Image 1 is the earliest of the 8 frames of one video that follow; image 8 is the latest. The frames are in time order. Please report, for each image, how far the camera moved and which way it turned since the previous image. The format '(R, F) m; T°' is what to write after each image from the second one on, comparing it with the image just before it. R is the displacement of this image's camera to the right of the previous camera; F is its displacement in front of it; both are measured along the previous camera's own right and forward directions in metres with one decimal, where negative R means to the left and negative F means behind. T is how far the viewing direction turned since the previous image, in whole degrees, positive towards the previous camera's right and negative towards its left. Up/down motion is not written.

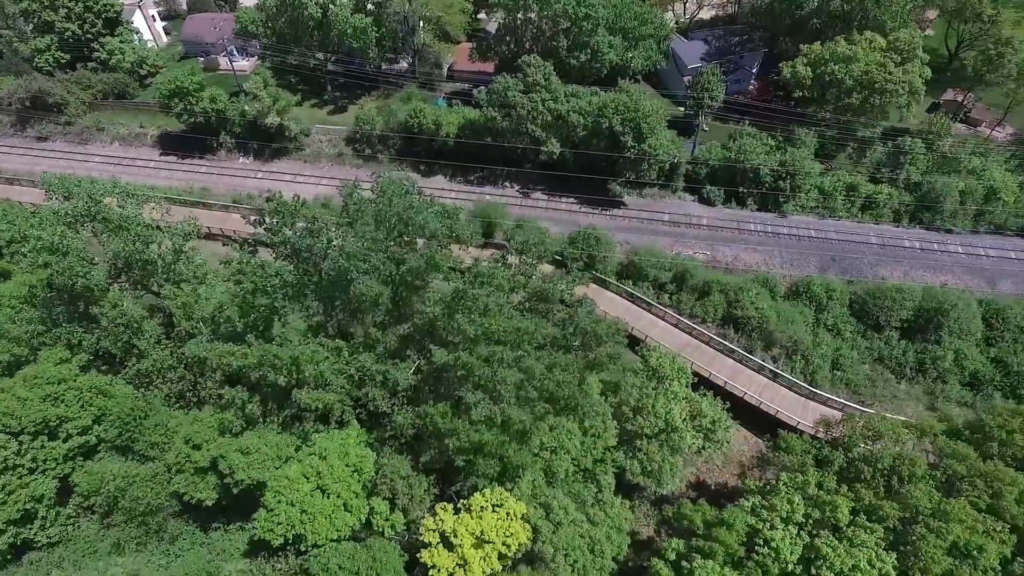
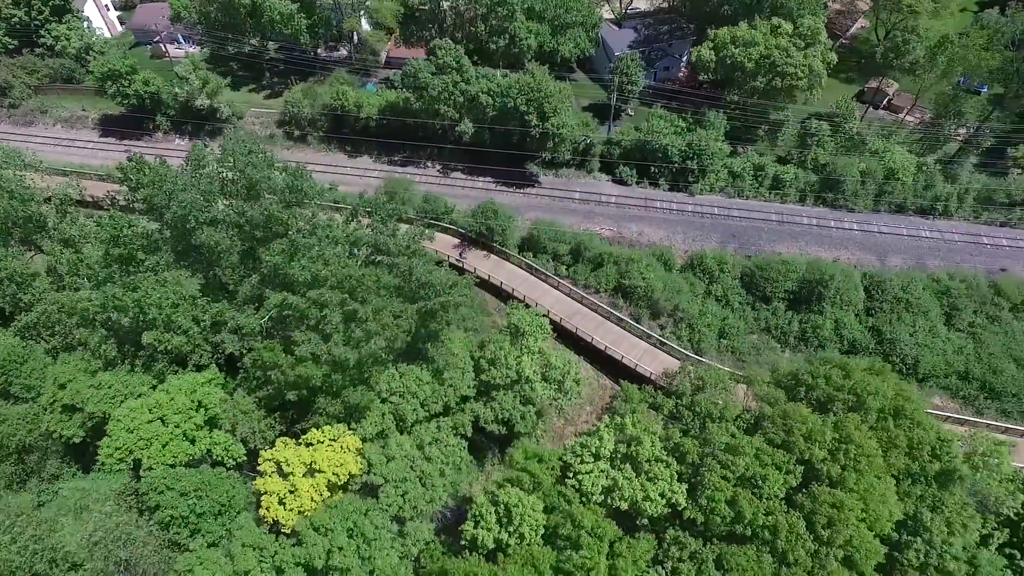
(+6.5, -2.1) m; 0°
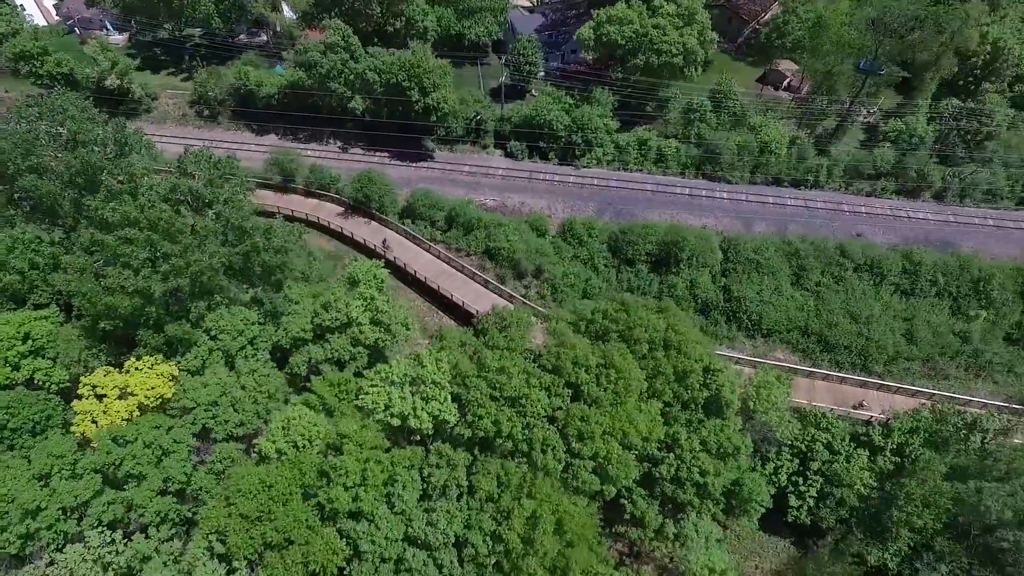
(+8.7, -2.7) m; 0°
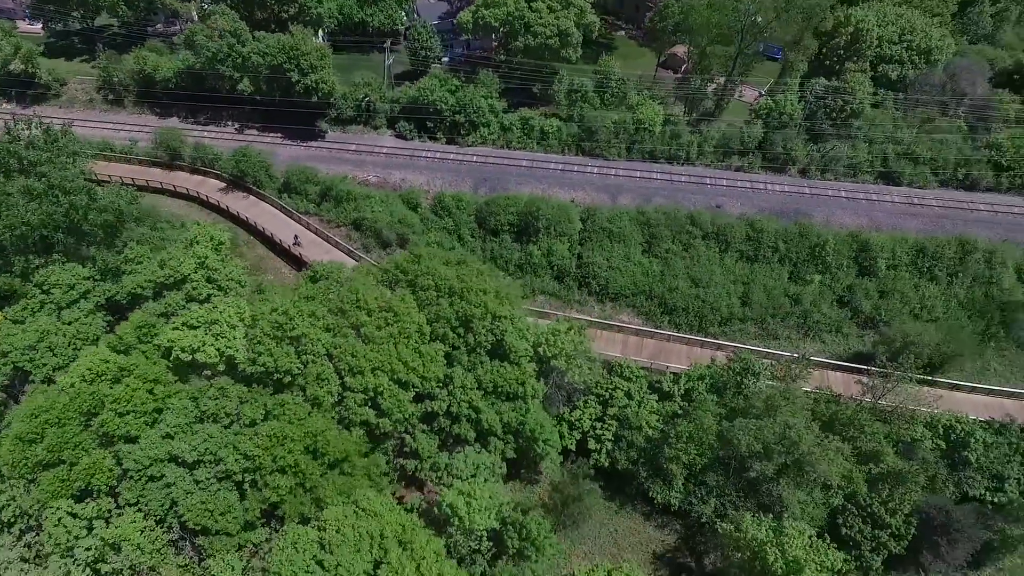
(+9.7, -2.4) m; 0°
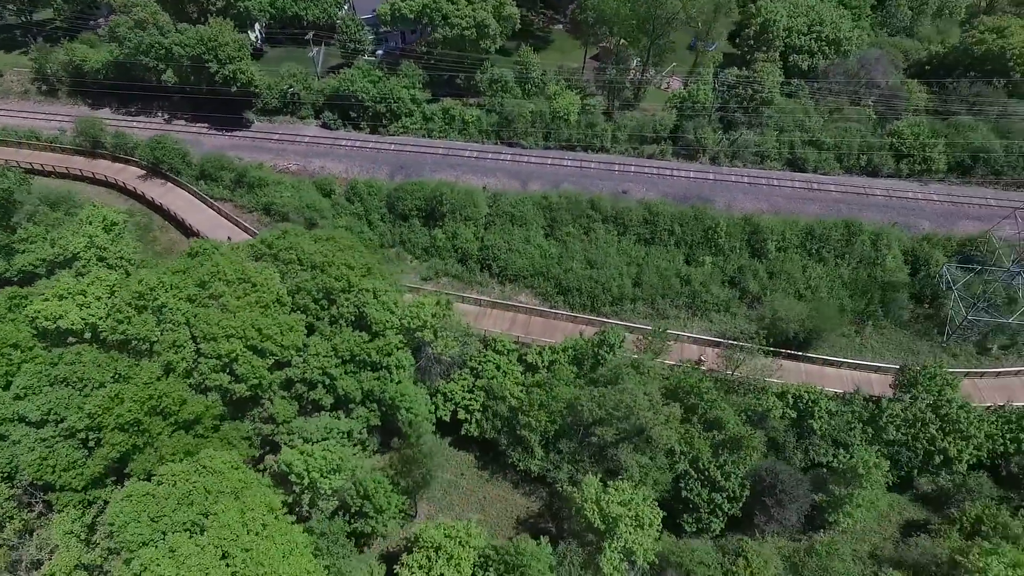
(+7.0, -1.4) m; 0°
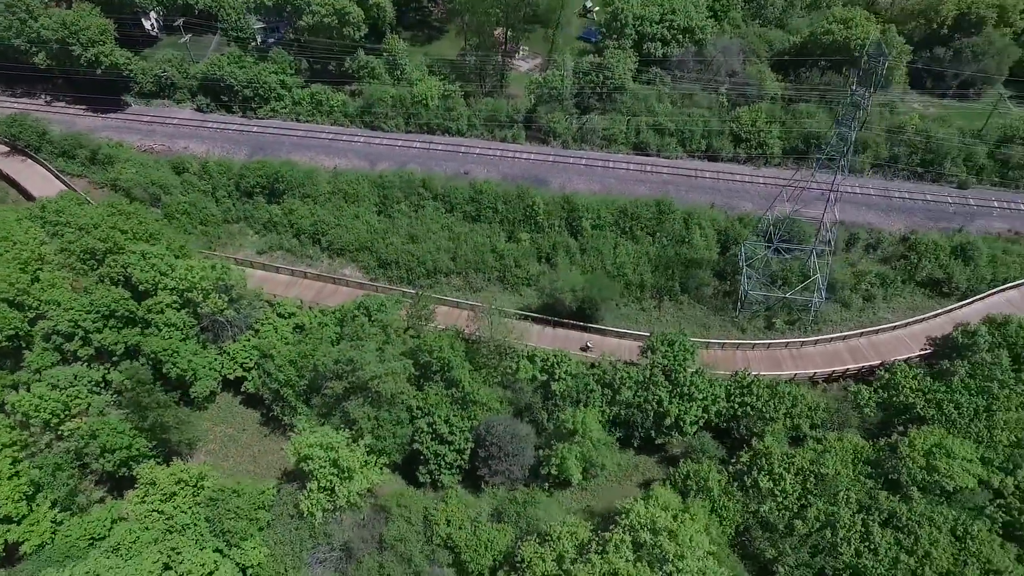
(+13.6, -1.9) m; -1°
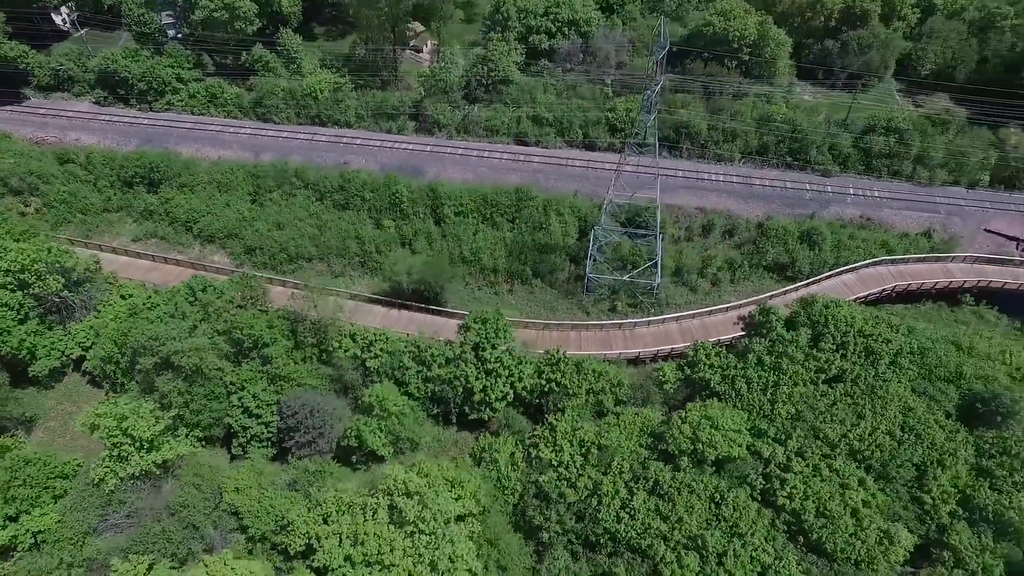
(+10.1, -1.2) m; 0°
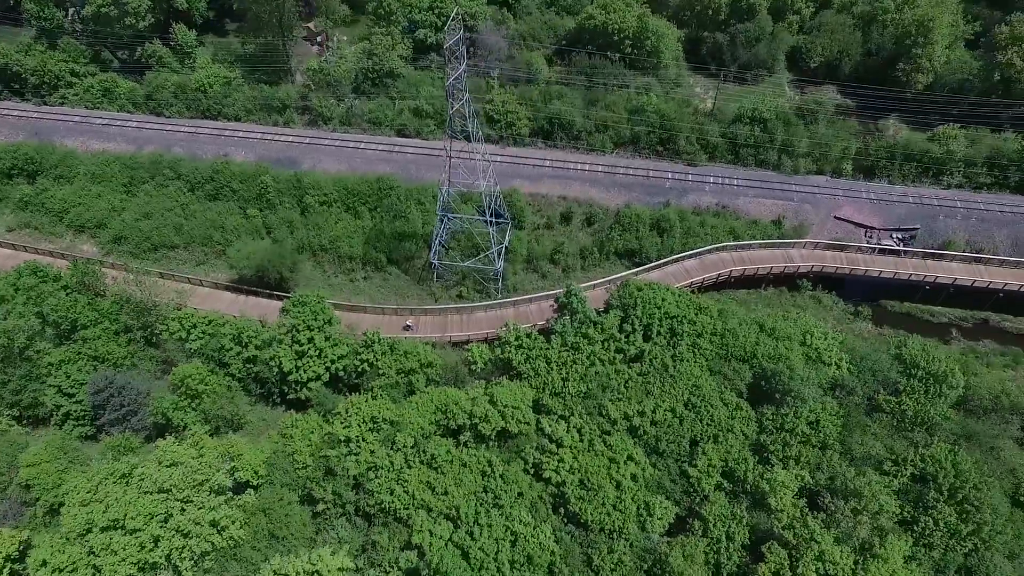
(+10.2, -0.9) m; 0°
